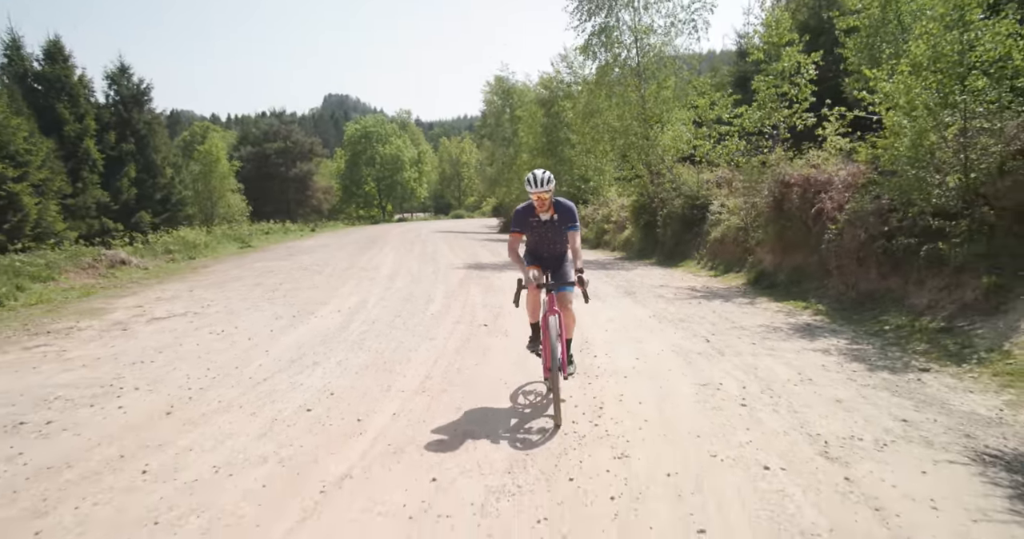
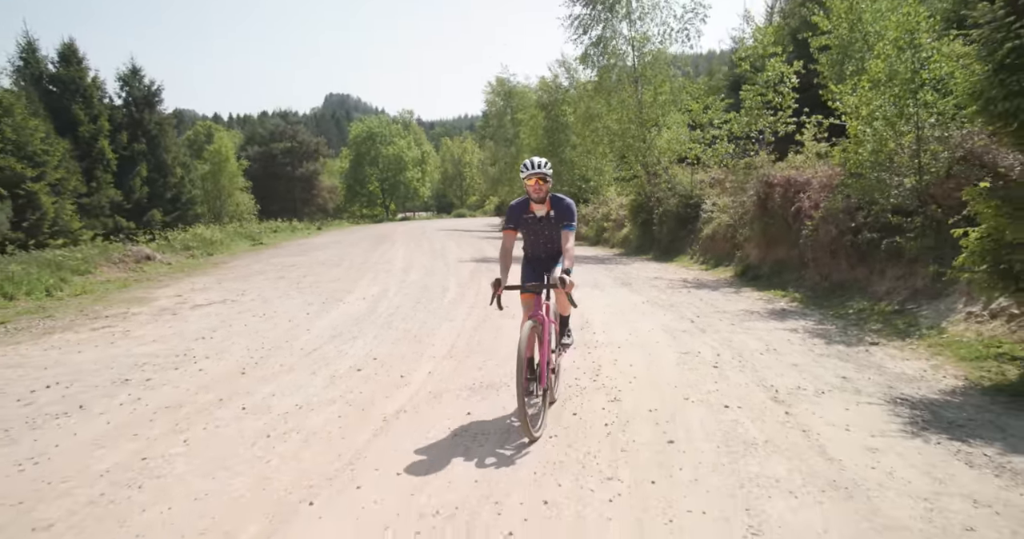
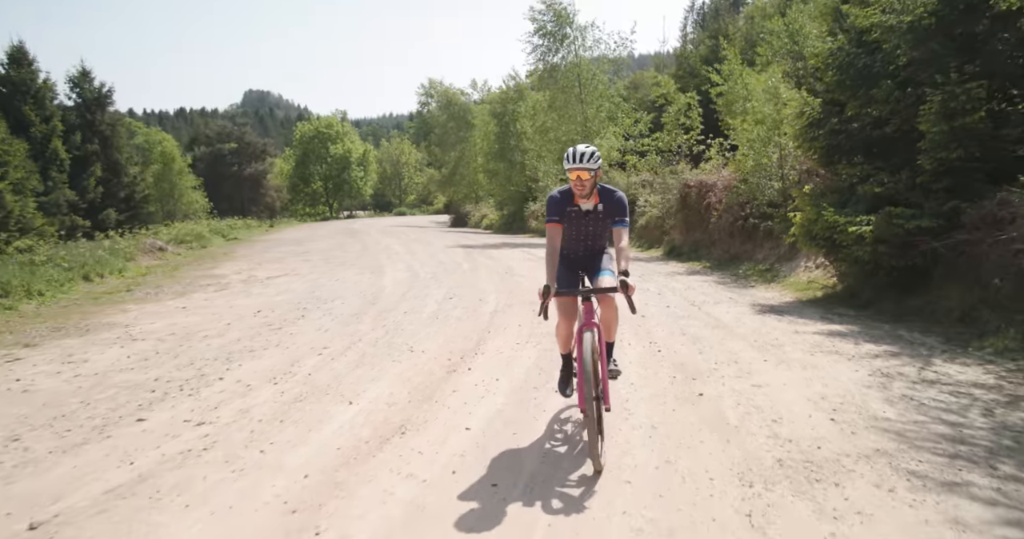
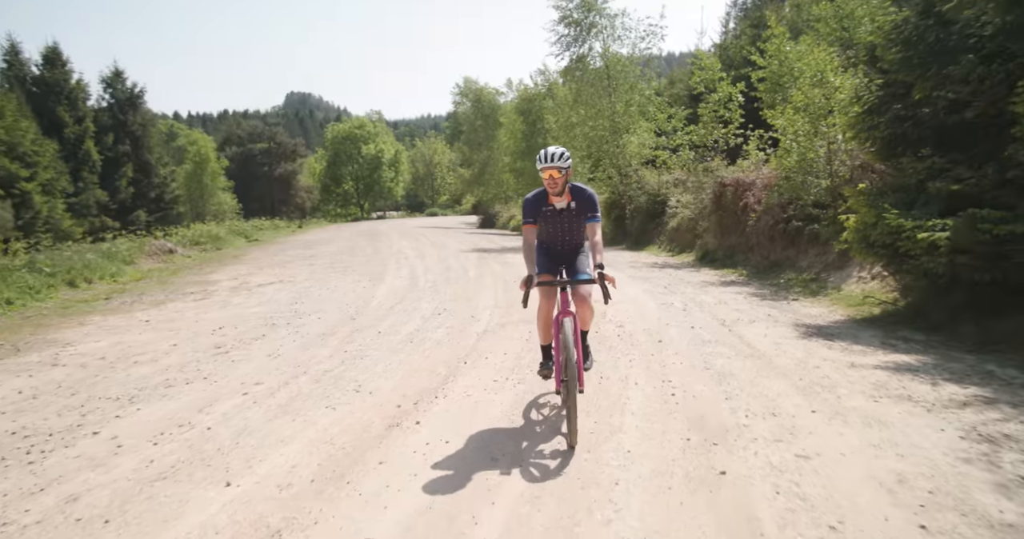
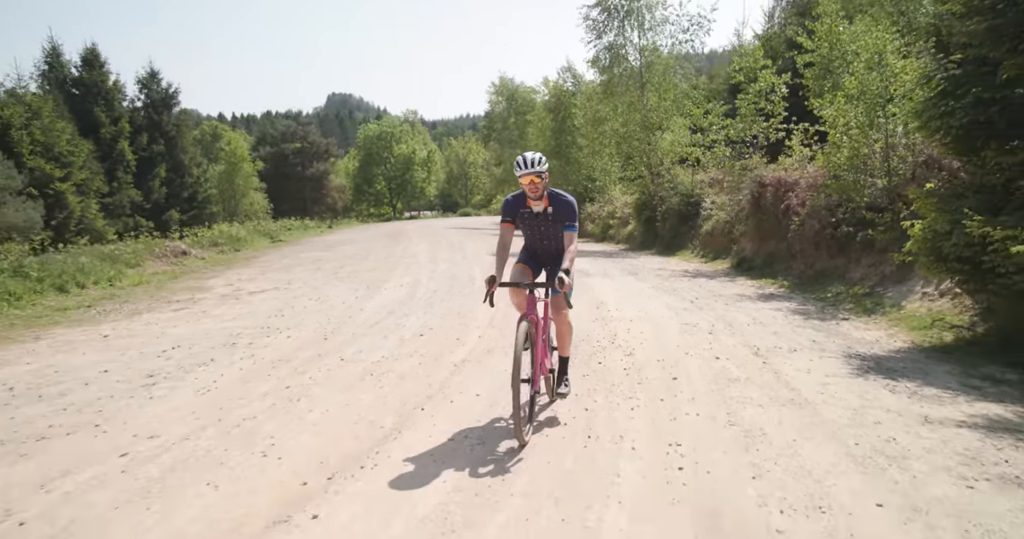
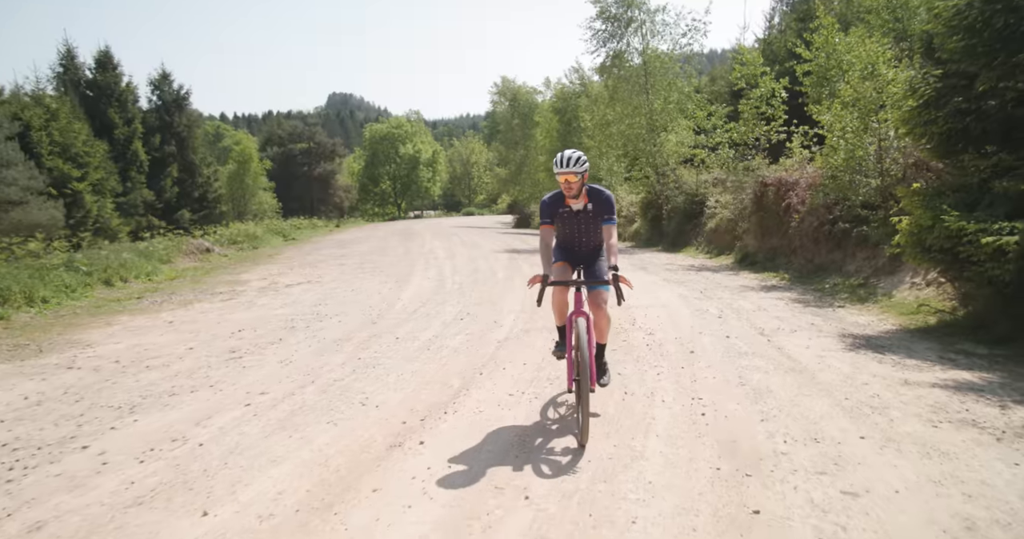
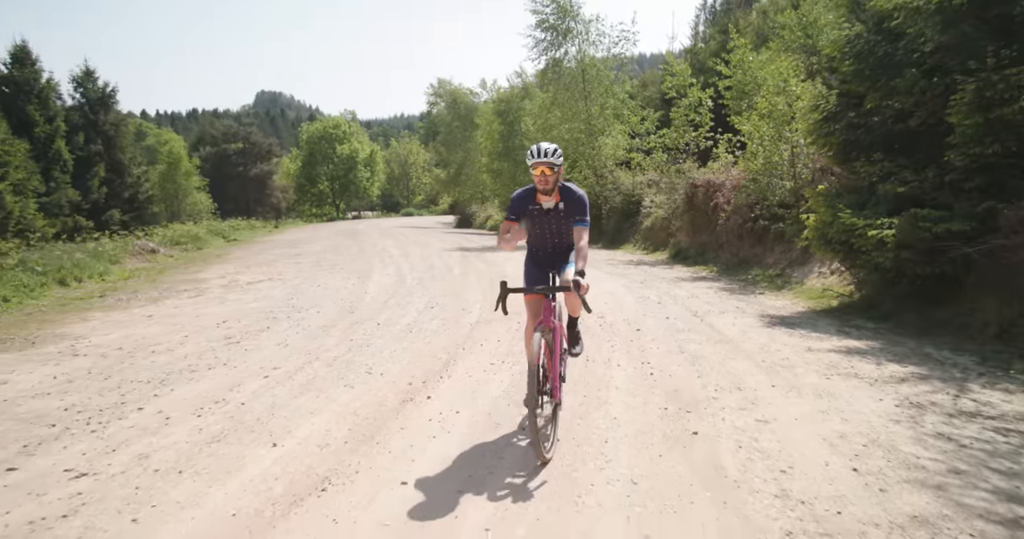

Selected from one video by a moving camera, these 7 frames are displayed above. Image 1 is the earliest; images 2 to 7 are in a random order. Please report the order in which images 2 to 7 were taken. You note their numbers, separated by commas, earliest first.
2, 5, 6, 4, 7, 3
